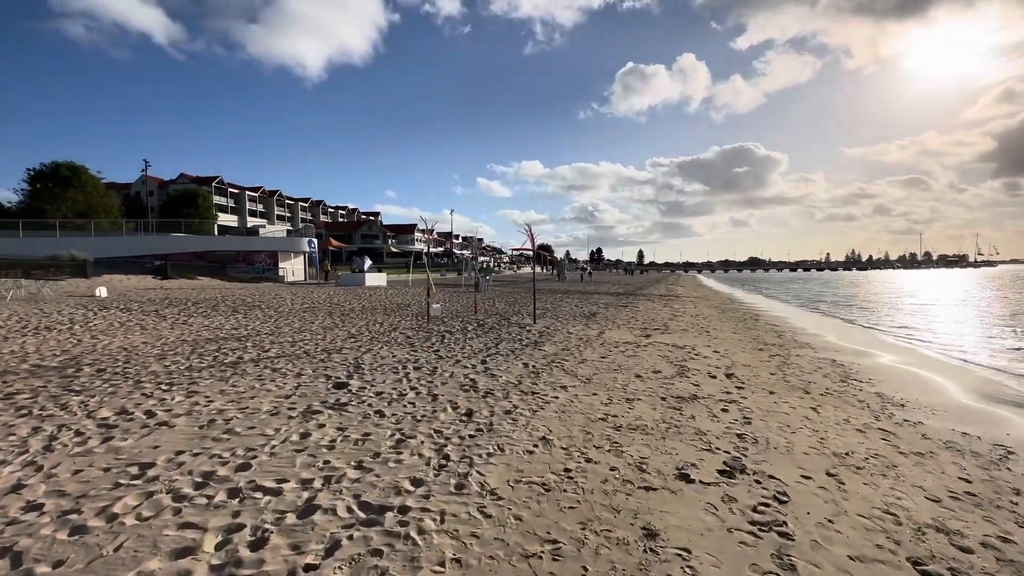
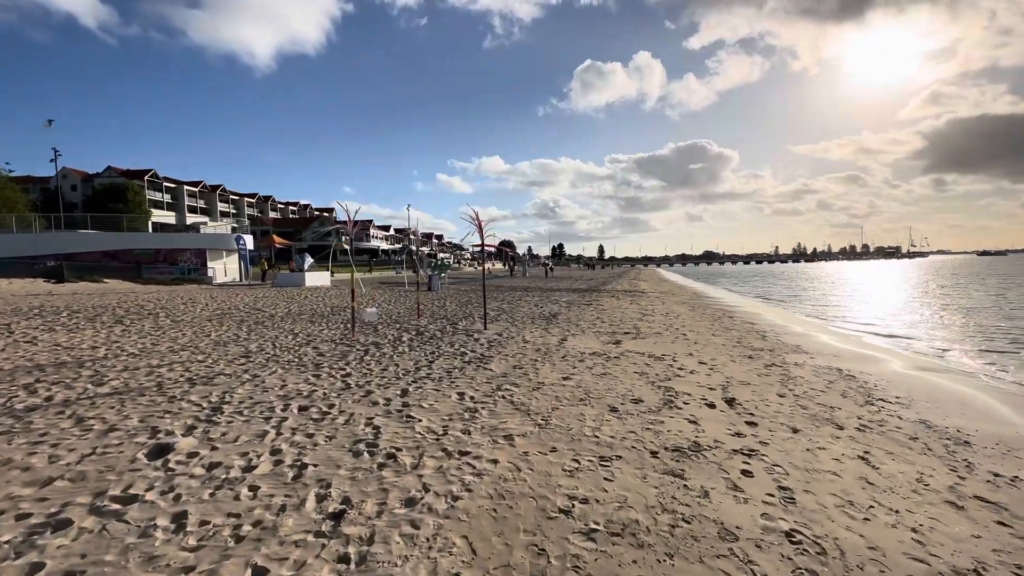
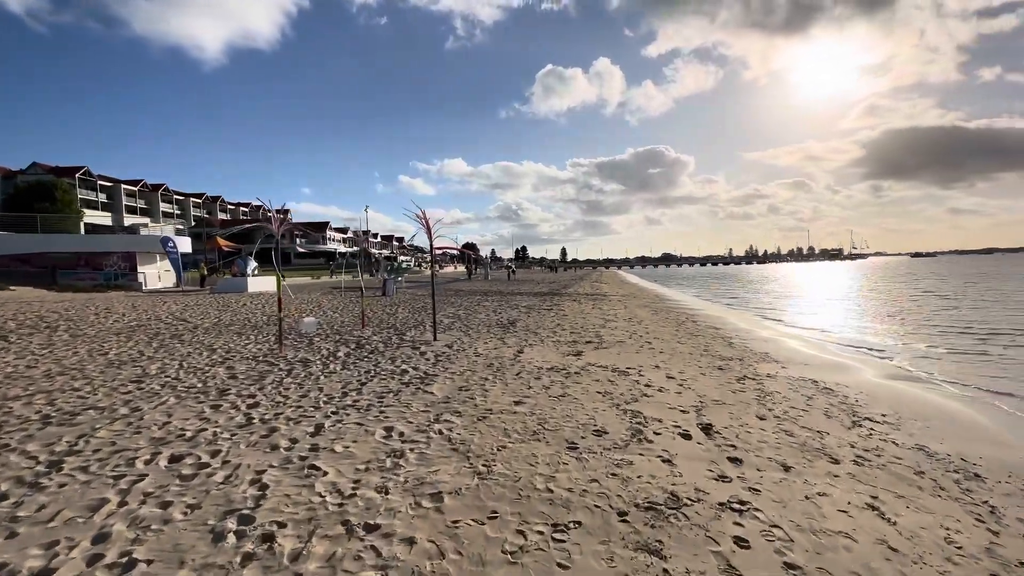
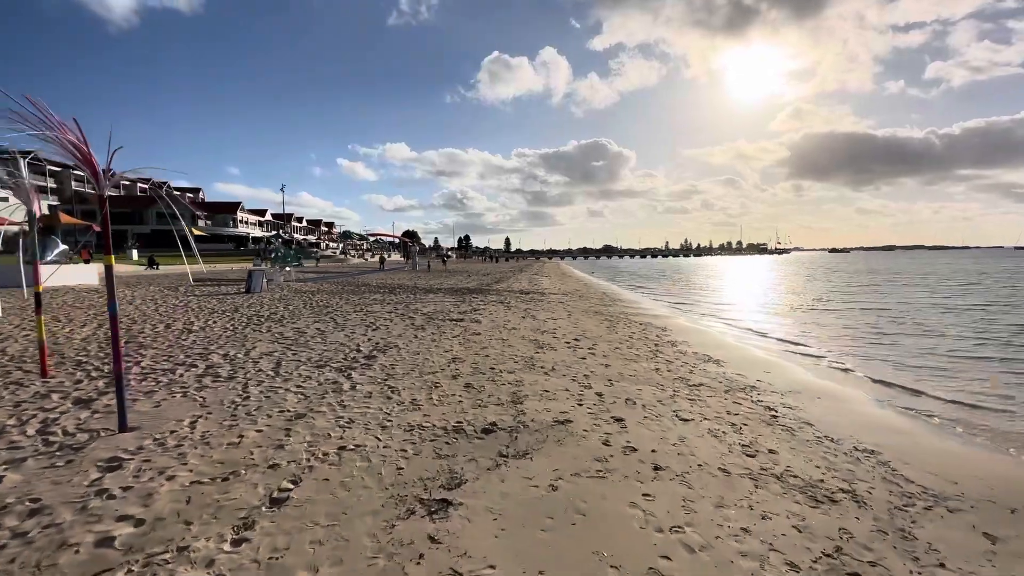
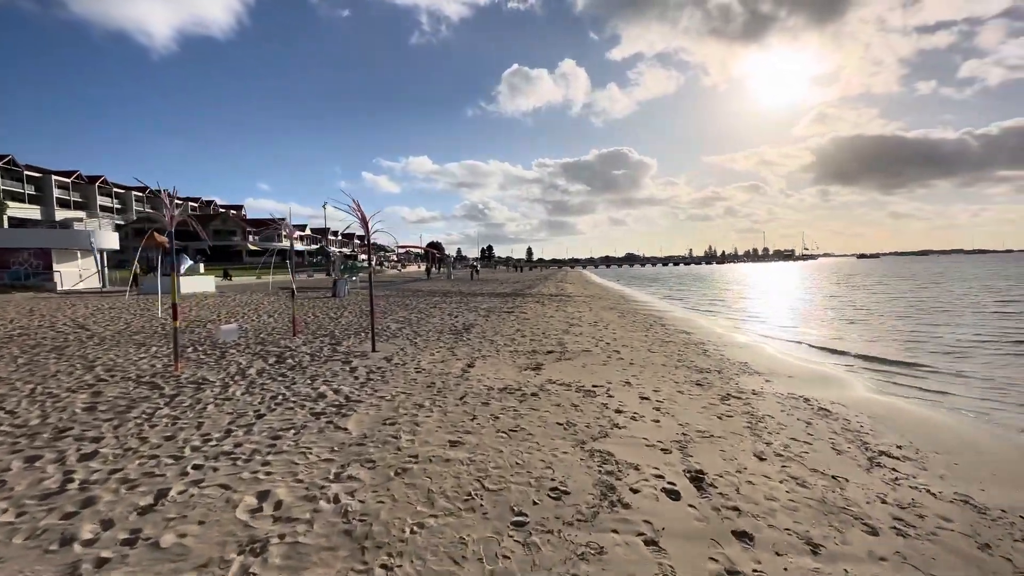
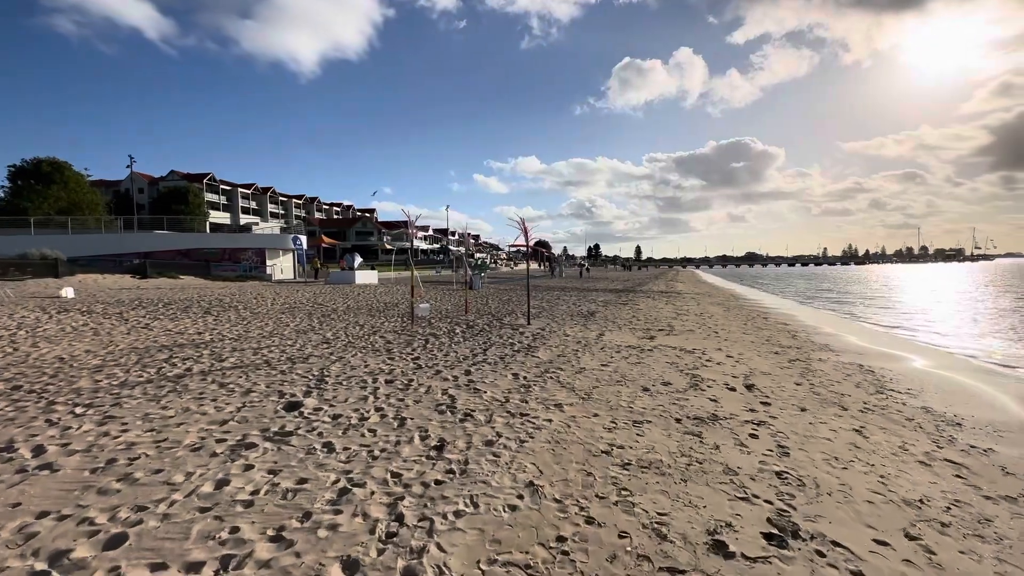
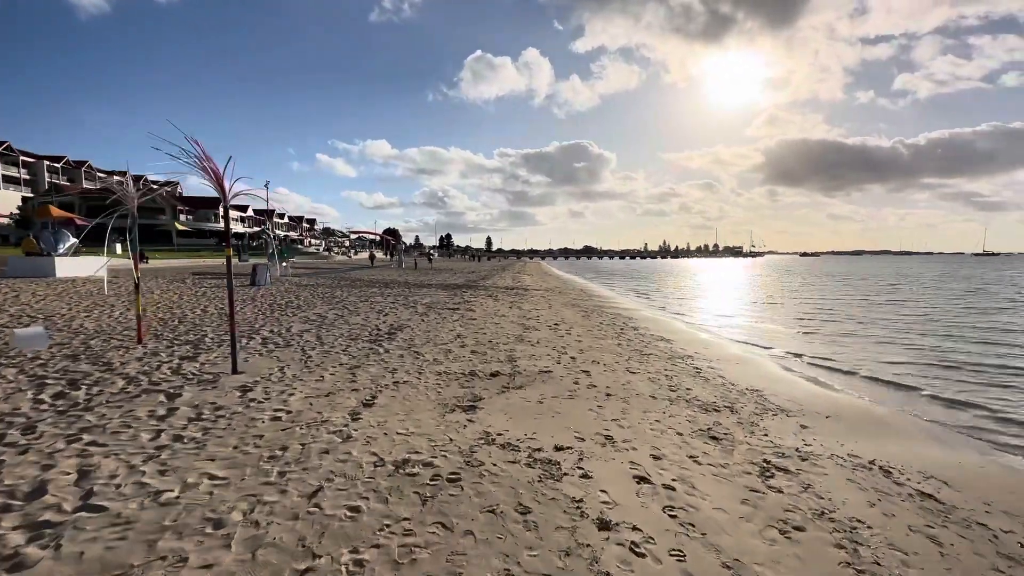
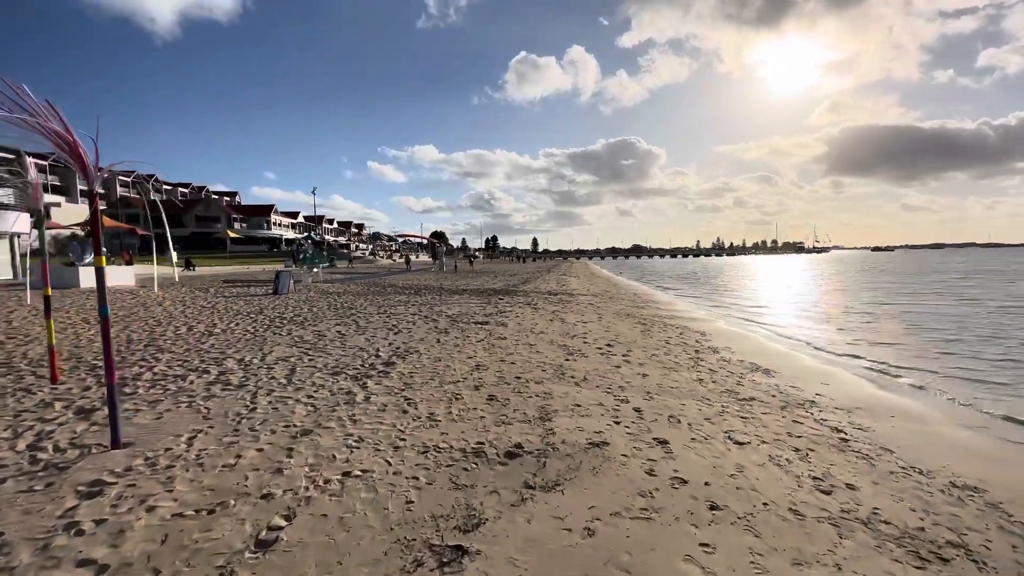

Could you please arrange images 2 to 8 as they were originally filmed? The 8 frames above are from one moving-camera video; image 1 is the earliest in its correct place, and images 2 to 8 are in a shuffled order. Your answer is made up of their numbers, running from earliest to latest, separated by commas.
6, 2, 3, 5, 7, 4, 8
